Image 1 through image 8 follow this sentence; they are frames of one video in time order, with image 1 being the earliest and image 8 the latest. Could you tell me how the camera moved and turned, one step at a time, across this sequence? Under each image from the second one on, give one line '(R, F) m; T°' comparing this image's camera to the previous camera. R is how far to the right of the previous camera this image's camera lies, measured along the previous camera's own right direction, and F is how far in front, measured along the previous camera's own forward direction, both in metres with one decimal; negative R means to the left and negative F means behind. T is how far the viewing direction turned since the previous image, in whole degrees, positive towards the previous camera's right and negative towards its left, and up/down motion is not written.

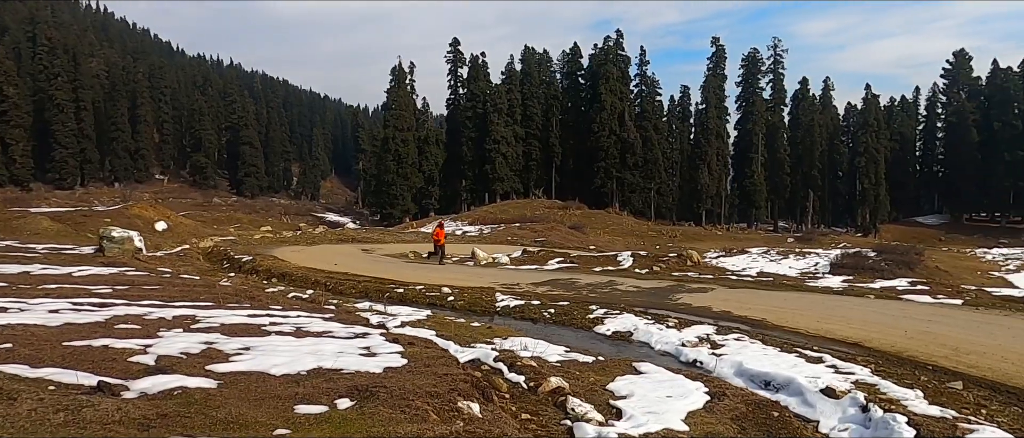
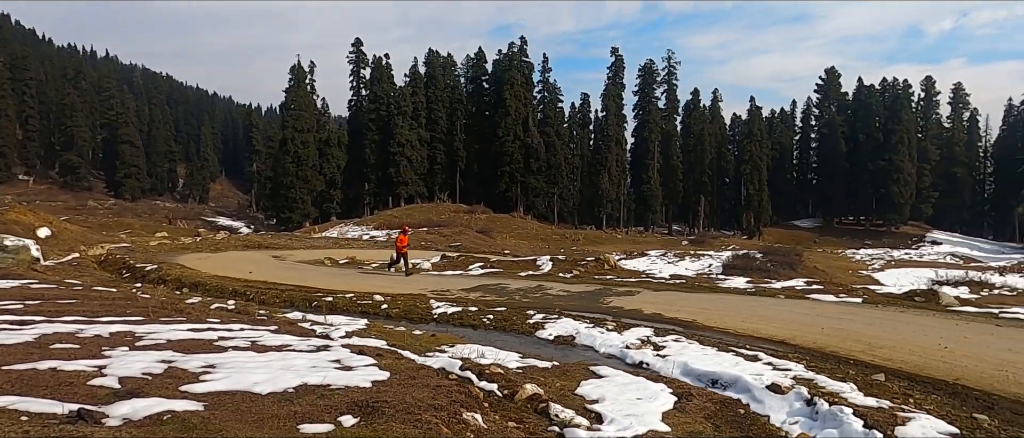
(-0.7, 0.0) m; +9°
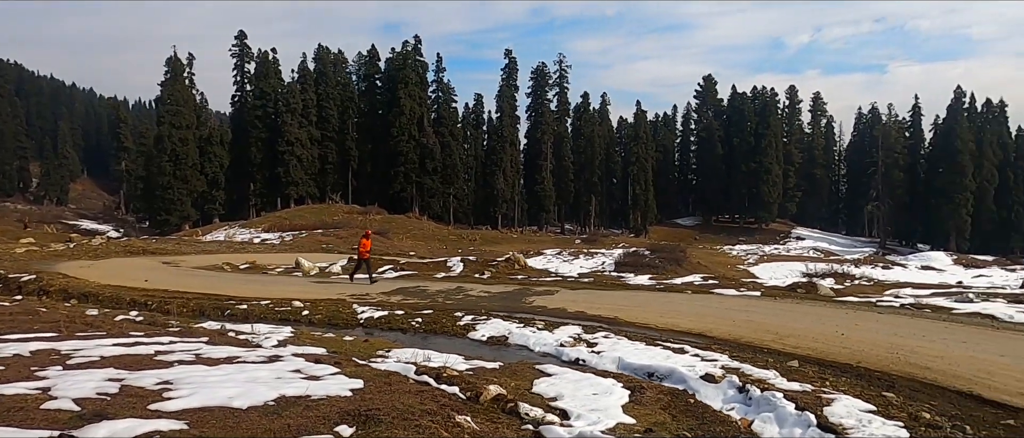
(-0.7, -0.1) m; +9°
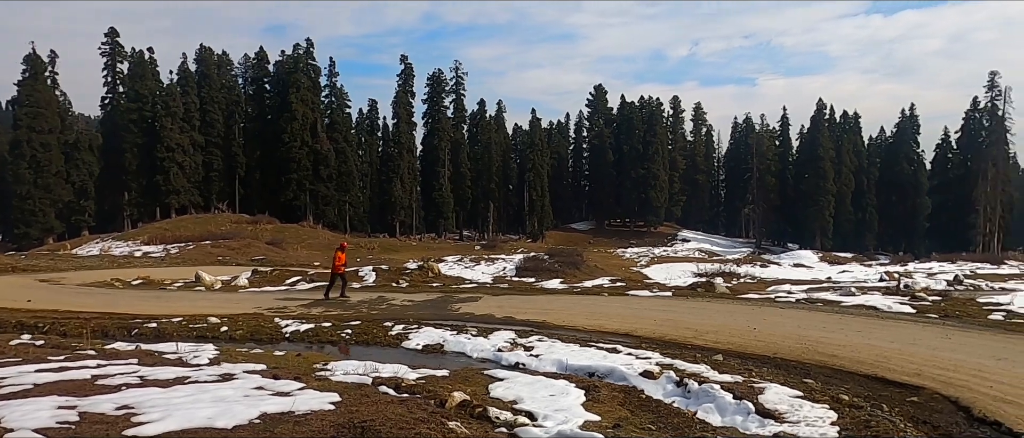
(-0.7, -0.1) m; +9°
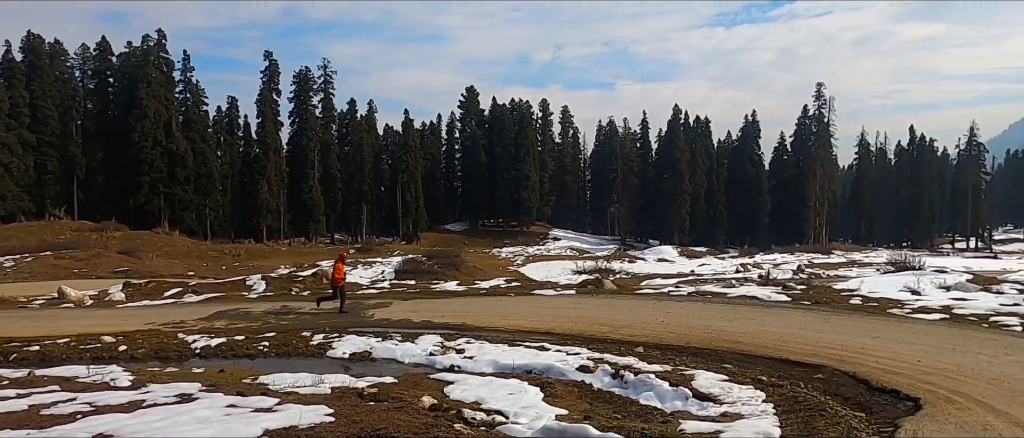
(-1.0, -0.2) m; +11°
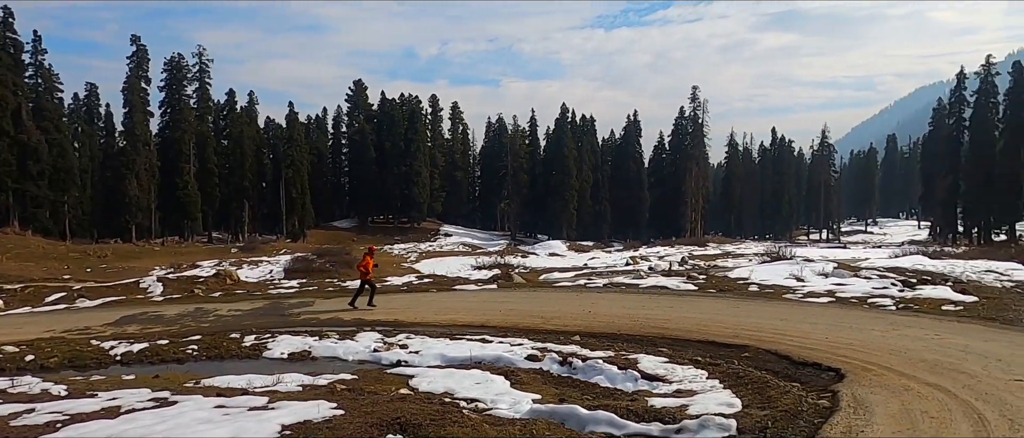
(-1.0, -0.3) m; +10°
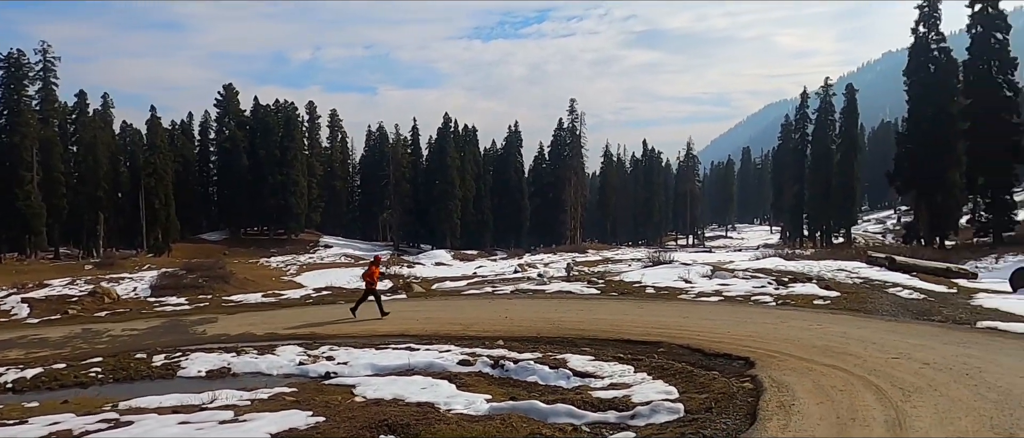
(-0.8, -0.4) m; +10°
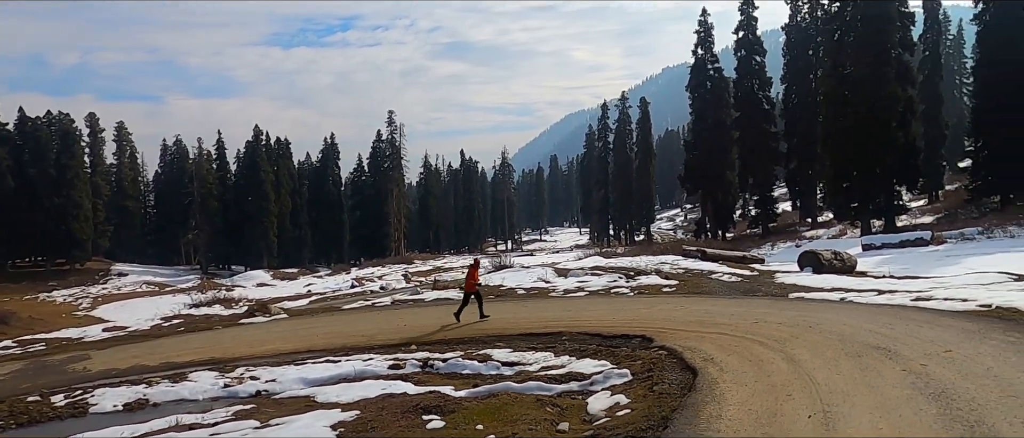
(-1.8, -1.1) m; +16°
